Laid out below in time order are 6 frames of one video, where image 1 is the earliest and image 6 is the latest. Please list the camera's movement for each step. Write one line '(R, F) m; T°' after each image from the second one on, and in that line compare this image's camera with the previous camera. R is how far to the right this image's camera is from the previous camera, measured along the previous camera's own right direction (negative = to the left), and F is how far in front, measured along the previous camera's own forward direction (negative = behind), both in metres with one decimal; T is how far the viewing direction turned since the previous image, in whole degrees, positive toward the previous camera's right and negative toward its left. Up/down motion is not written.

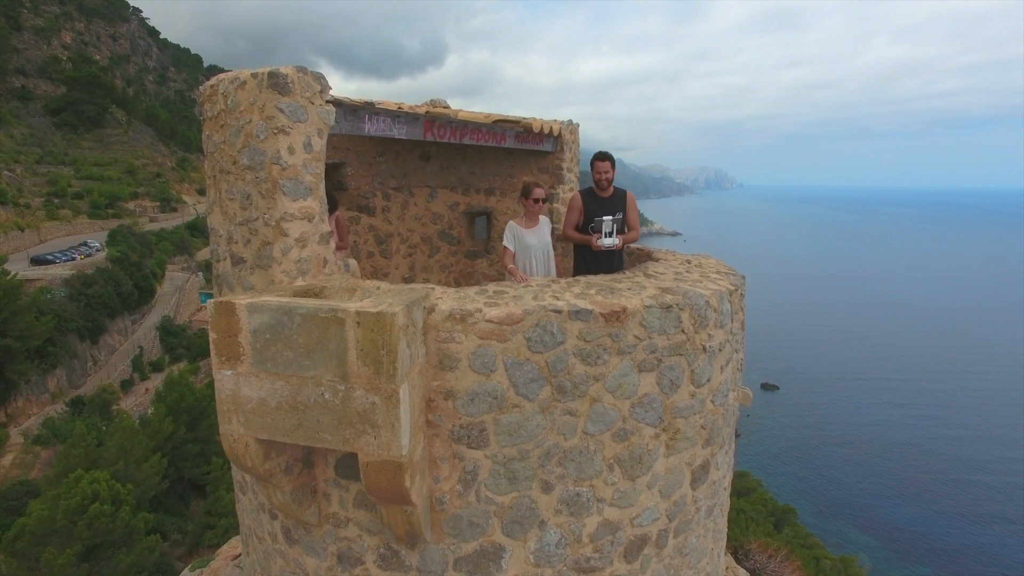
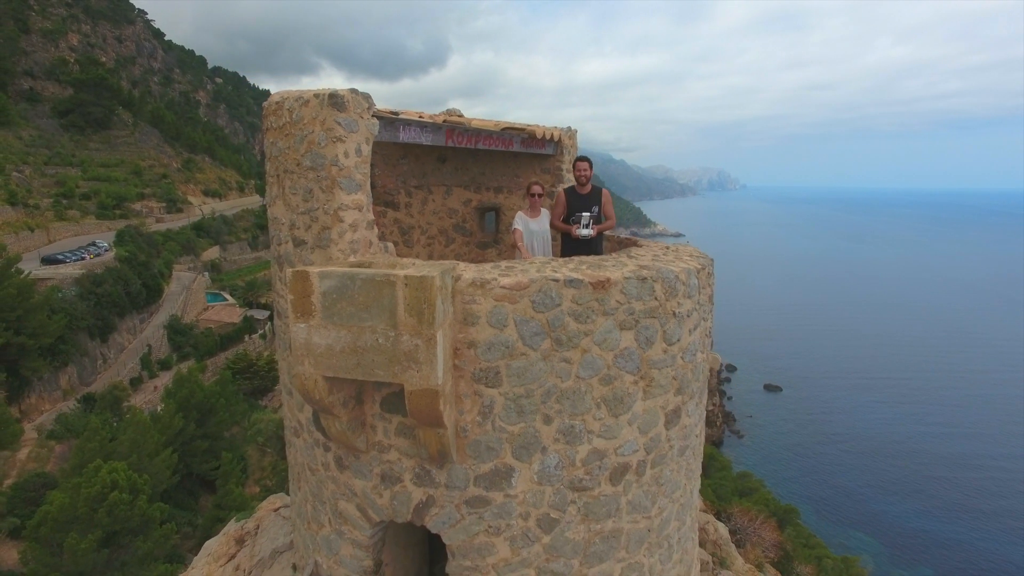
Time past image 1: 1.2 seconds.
(0.0, -0.3) m; 0°
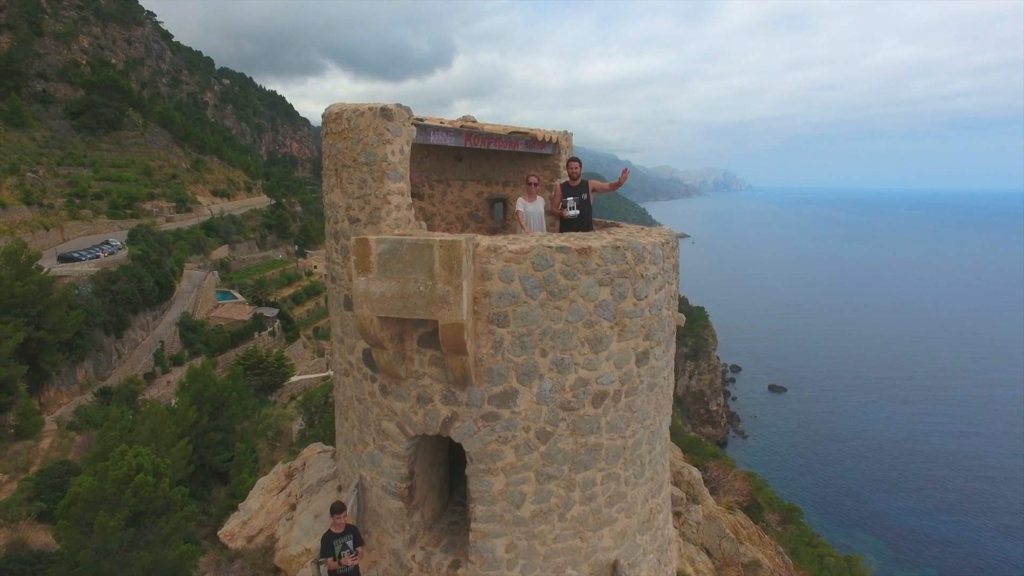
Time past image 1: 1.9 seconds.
(0.0, -0.4) m; 0°
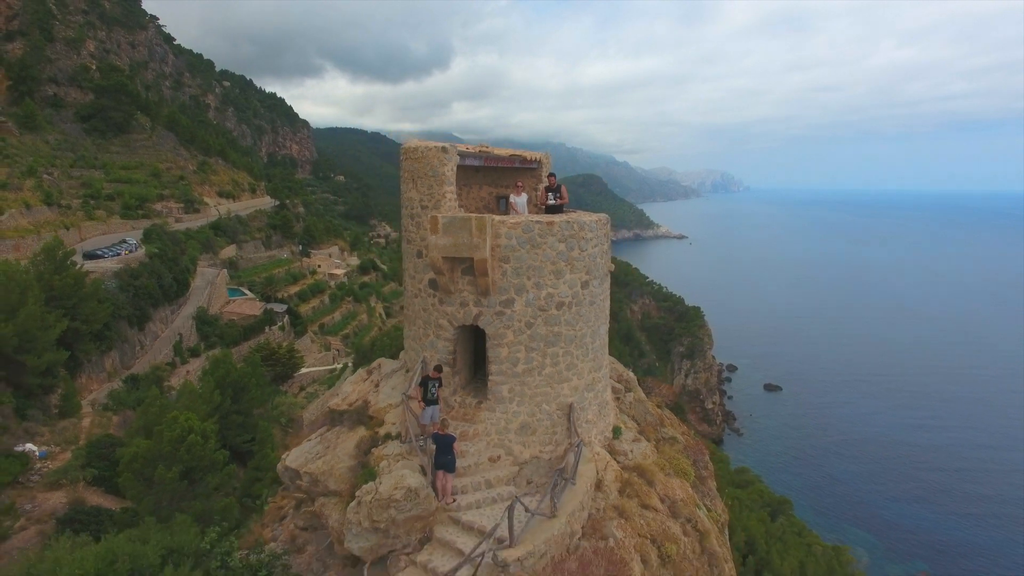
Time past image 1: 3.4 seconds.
(0.0, -1.4) m; 0°
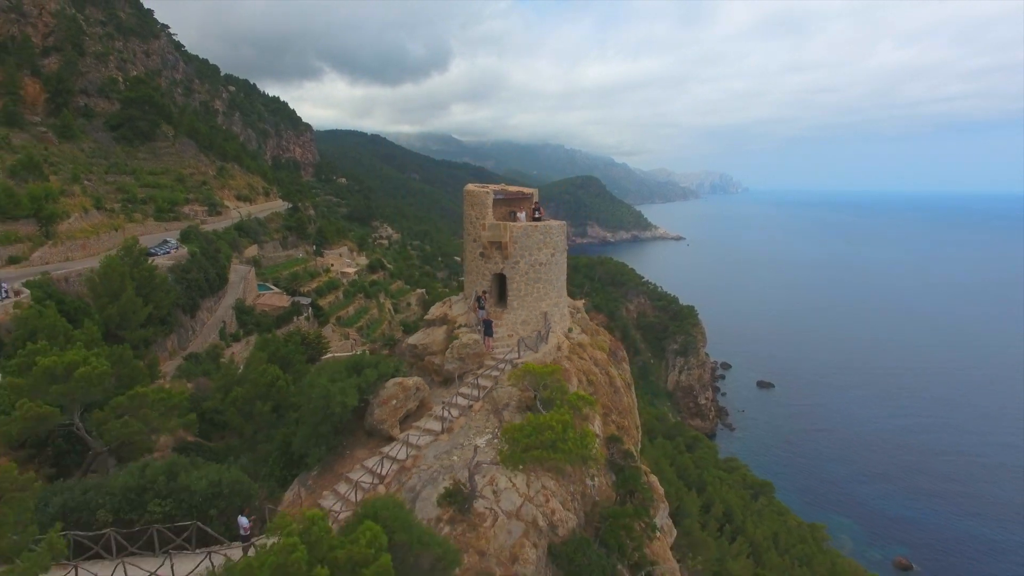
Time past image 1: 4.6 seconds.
(-0.1, -3.6) m; 0°
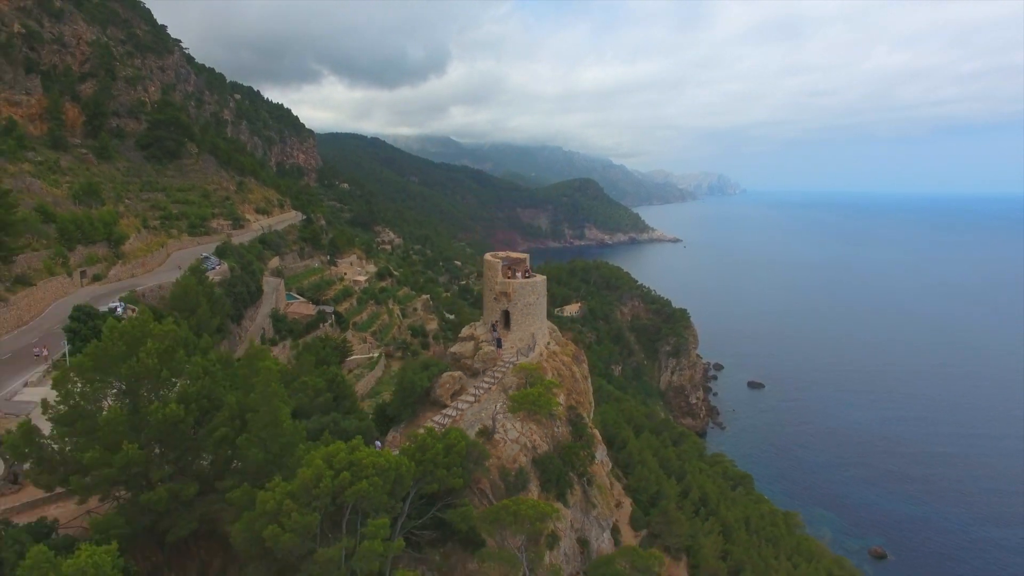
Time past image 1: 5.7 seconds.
(-0.1, -4.4) m; 0°
